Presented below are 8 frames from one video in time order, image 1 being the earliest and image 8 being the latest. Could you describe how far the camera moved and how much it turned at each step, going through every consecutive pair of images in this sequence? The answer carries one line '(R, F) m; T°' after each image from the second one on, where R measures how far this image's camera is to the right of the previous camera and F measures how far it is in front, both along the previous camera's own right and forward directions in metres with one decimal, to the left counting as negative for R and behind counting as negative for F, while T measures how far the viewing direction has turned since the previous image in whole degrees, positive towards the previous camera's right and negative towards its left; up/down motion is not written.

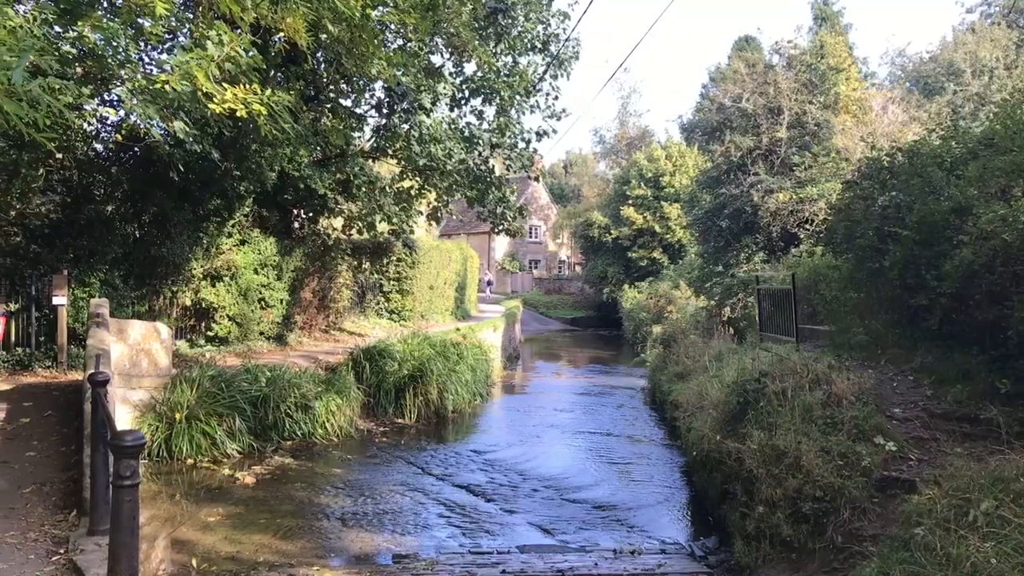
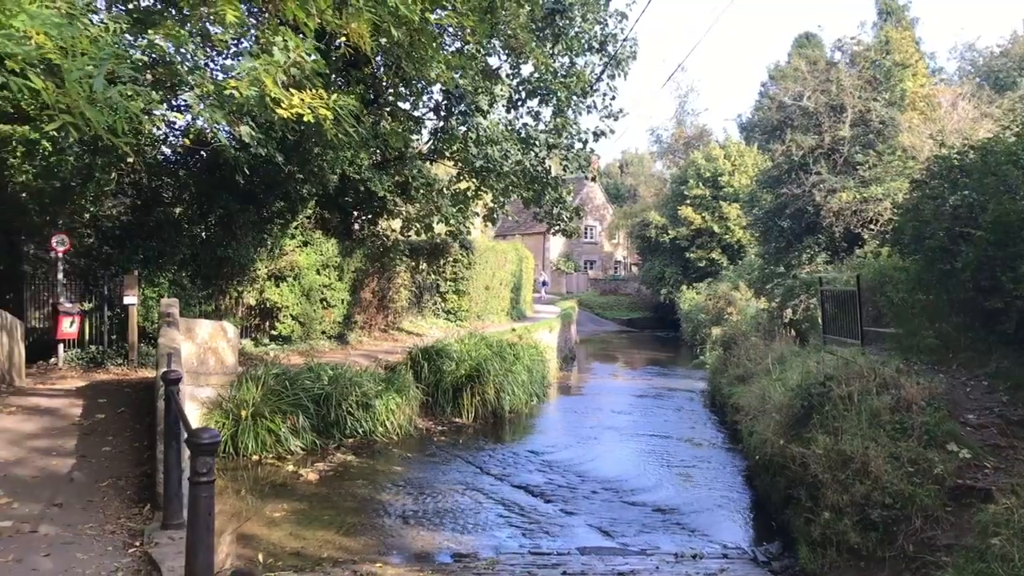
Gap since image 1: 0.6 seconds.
(0.0, 0.0) m; -4°
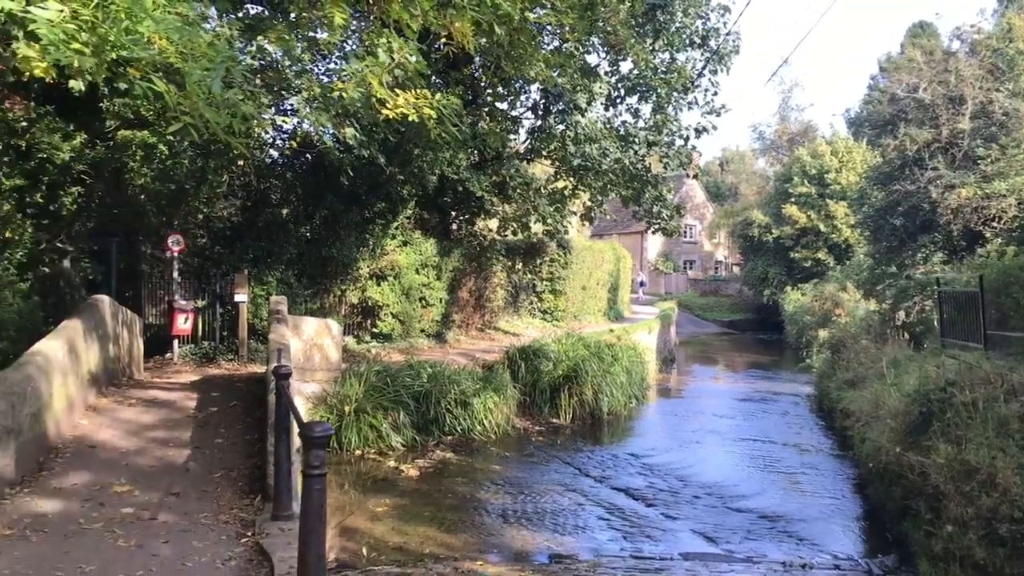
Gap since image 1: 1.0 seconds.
(0.0, +0.1) m; -6°
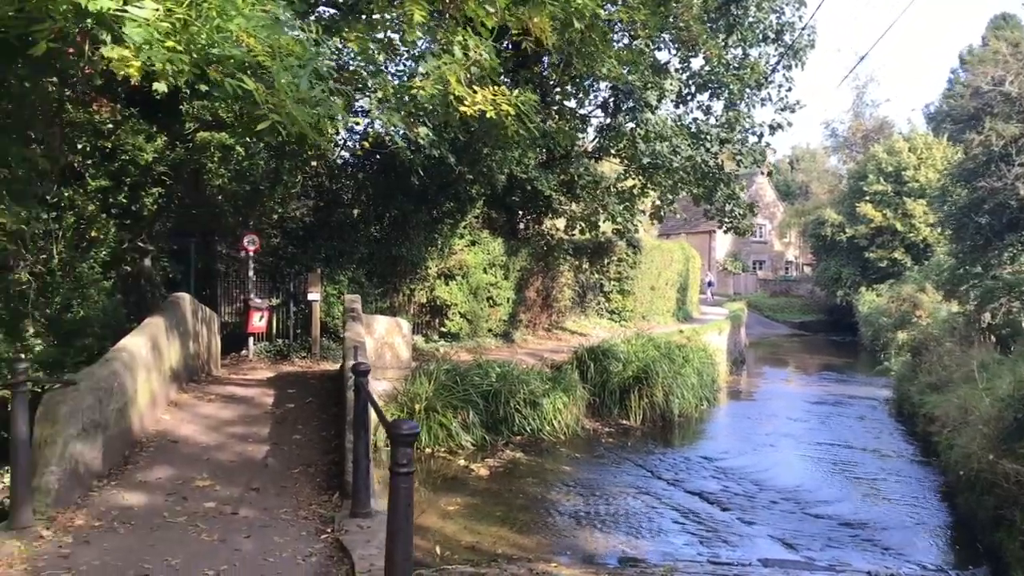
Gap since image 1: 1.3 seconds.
(-0.1, +0.1) m; -4°
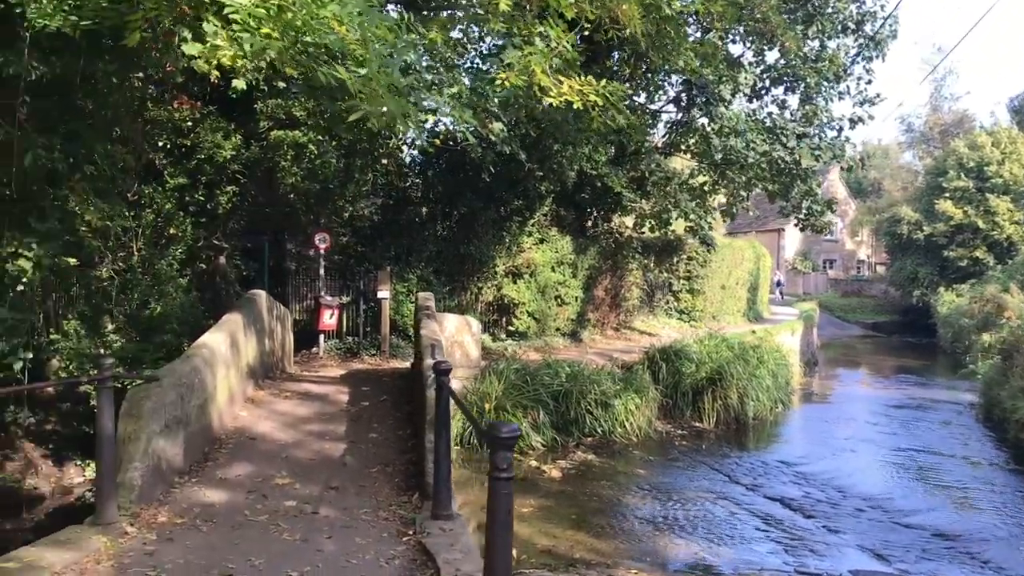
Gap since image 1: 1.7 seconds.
(-0.1, +0.2) m; -4°
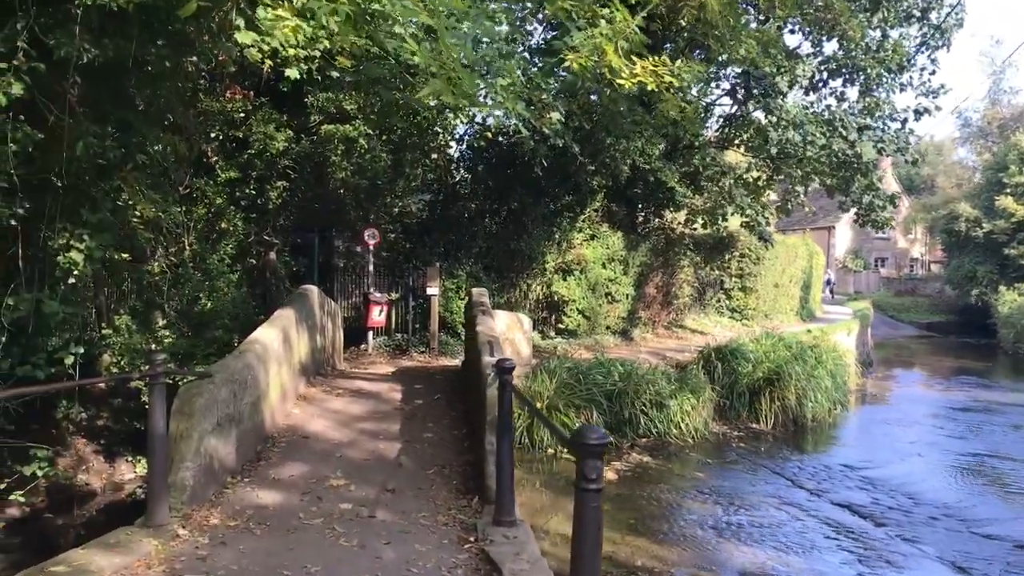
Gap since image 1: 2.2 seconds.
(-0.1, +0.3) m; -3°
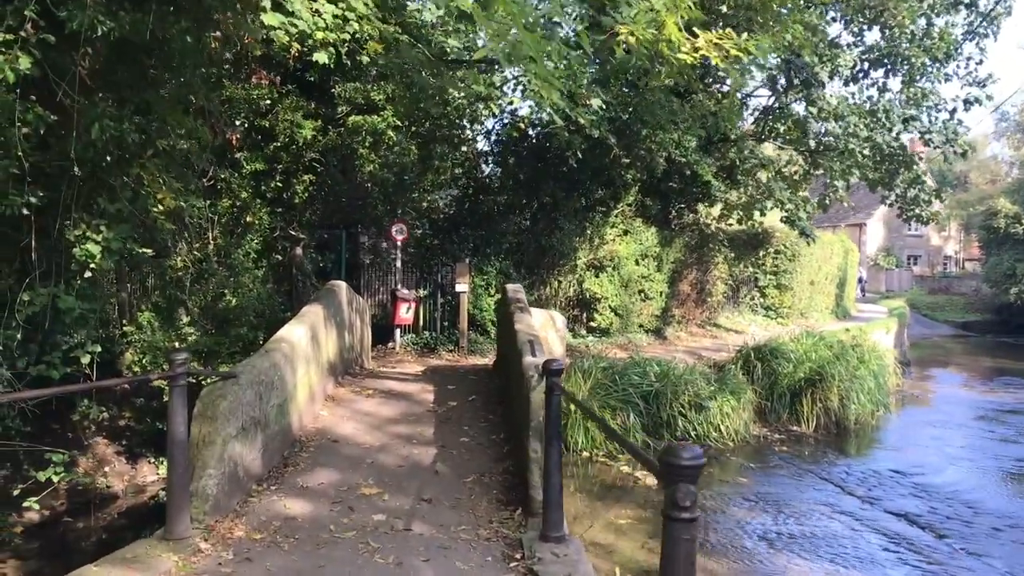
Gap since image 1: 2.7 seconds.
(-0.1, +0.4) m; -2°
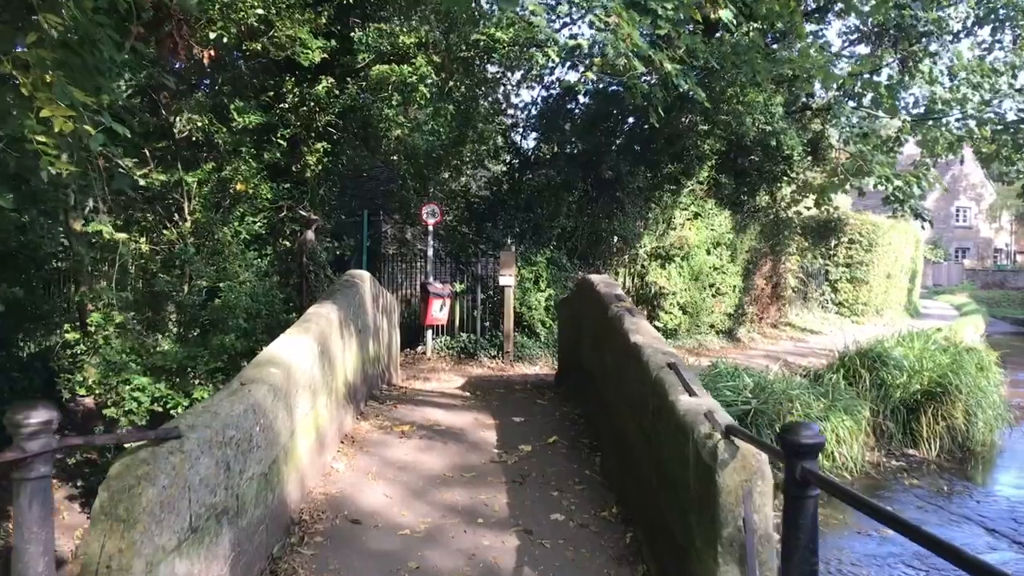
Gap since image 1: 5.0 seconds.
(-0.4, +2.1) m; -1°
